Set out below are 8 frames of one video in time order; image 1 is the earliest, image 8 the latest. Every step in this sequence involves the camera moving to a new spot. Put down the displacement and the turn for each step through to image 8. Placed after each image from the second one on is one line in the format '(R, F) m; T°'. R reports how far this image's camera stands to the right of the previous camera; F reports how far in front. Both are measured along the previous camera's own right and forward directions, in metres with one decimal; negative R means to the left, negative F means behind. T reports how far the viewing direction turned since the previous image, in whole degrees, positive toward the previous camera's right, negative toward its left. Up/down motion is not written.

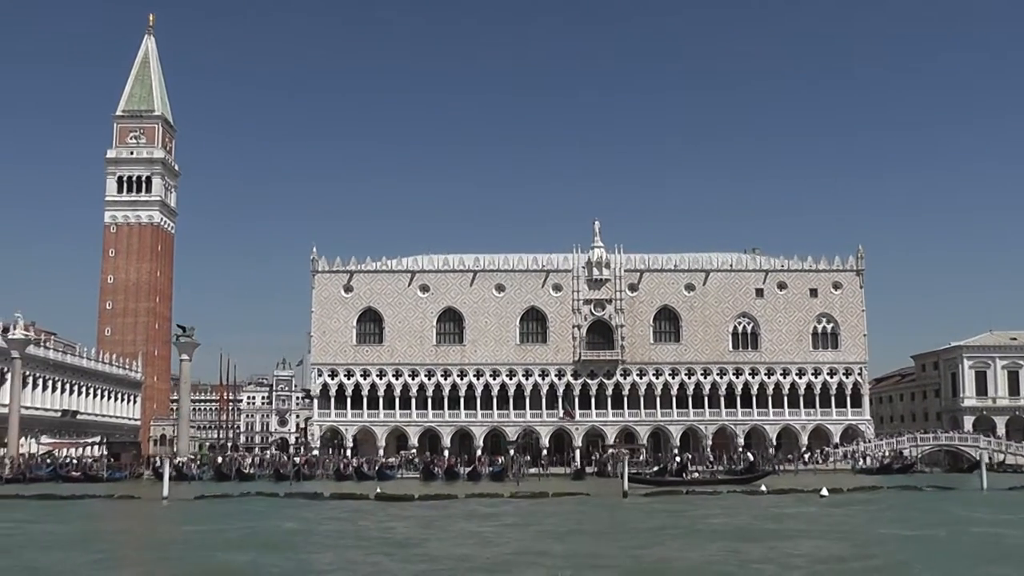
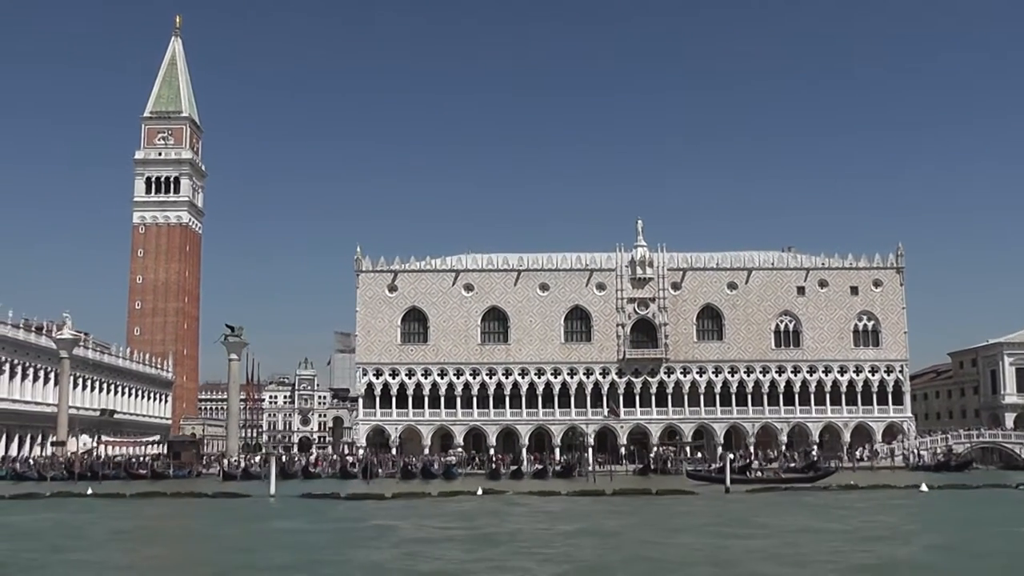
(-2.8, -0.2) m; 0°
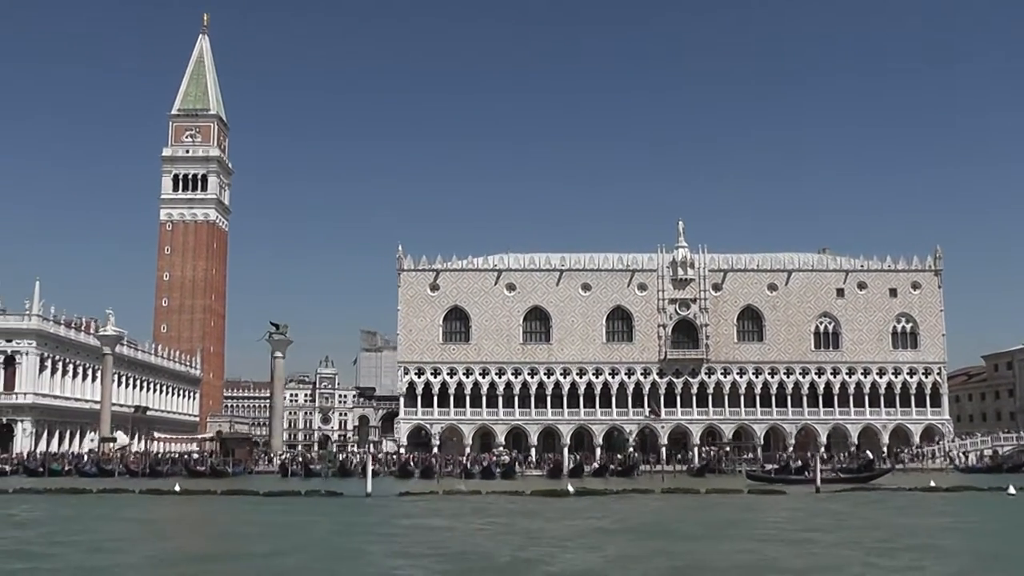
(-2.7, -0.1) m; 0°
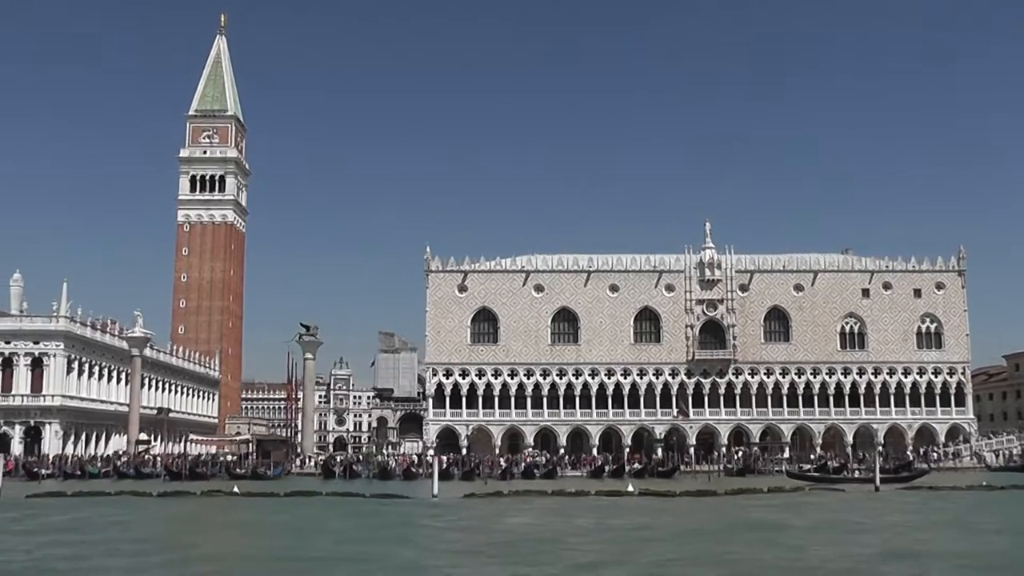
(-1.8, -0.1) m; 0°
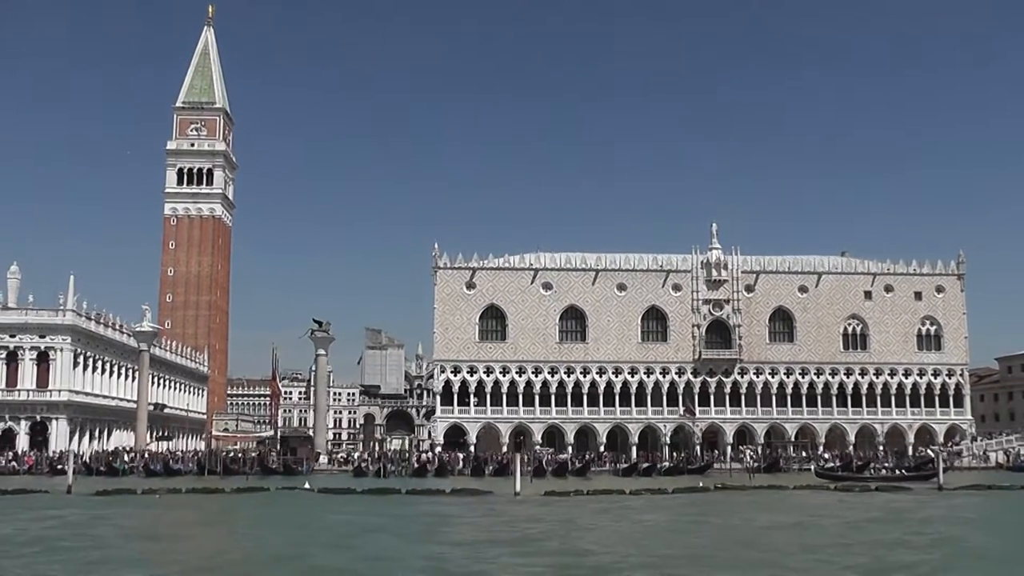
(-3.3, +0.1) m; +3°
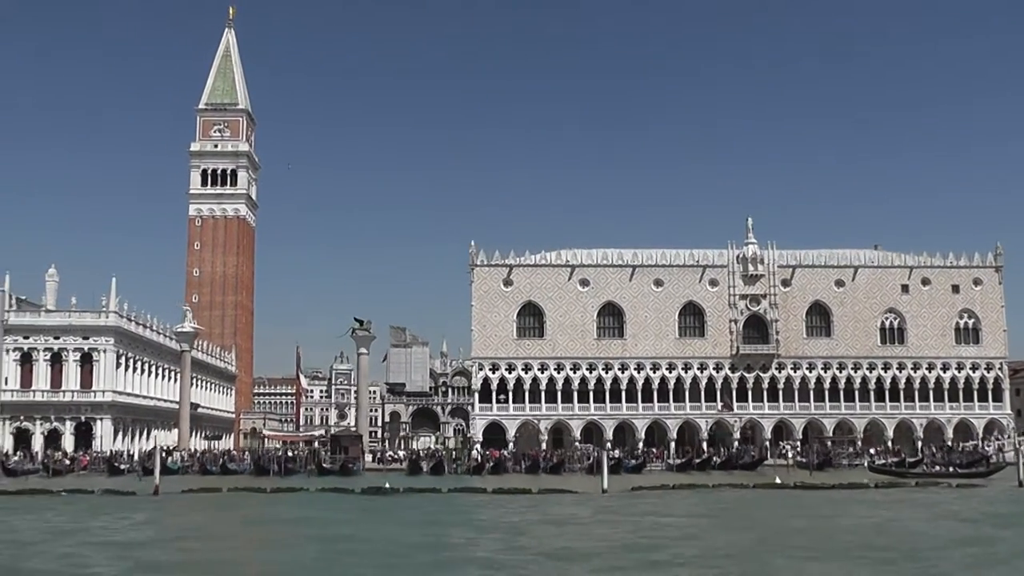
(-2.2, 0.0) m; 0°
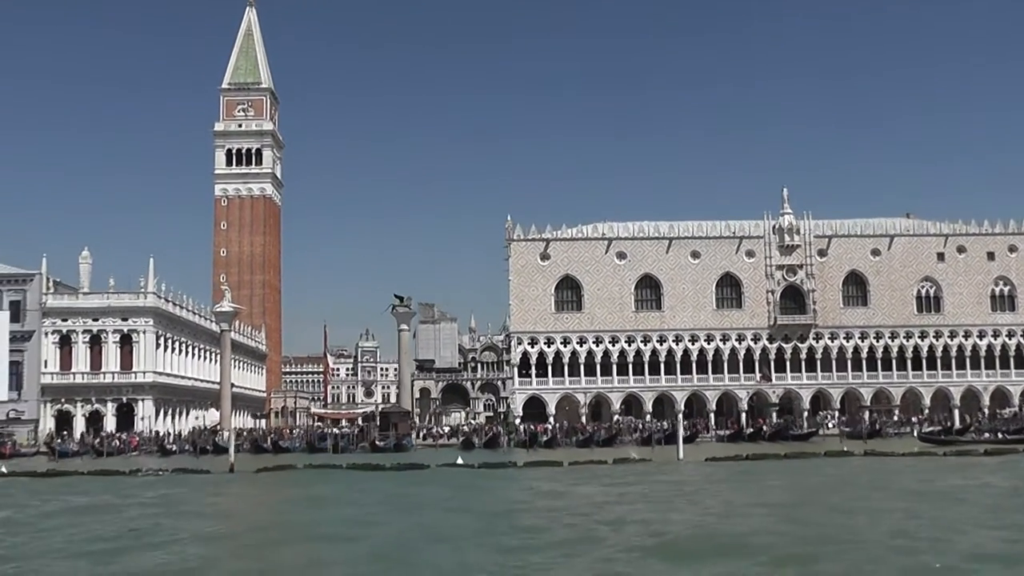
(-1.8, -0.1) m; 0°
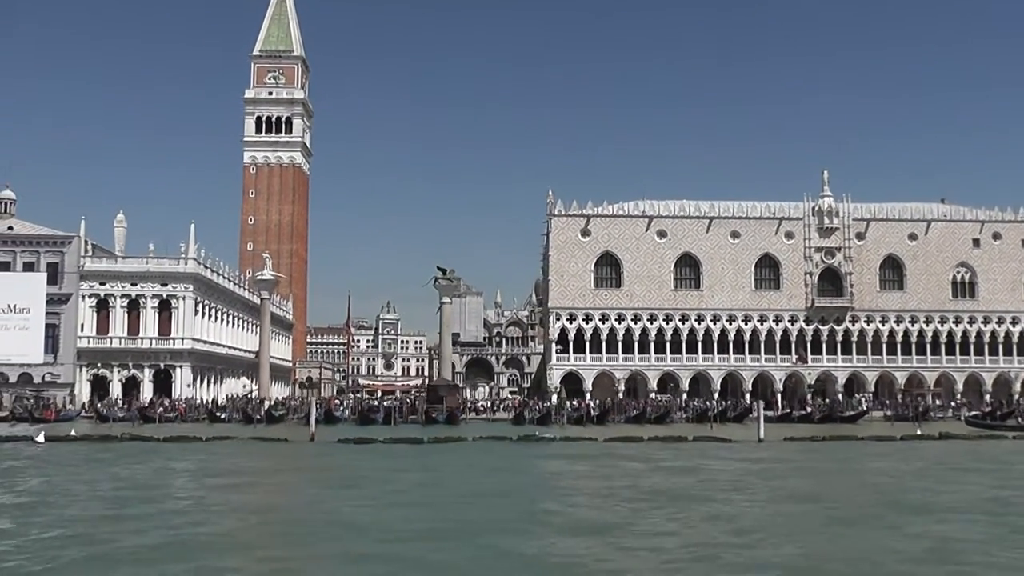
(-2.4, -0.2) m; 0°
